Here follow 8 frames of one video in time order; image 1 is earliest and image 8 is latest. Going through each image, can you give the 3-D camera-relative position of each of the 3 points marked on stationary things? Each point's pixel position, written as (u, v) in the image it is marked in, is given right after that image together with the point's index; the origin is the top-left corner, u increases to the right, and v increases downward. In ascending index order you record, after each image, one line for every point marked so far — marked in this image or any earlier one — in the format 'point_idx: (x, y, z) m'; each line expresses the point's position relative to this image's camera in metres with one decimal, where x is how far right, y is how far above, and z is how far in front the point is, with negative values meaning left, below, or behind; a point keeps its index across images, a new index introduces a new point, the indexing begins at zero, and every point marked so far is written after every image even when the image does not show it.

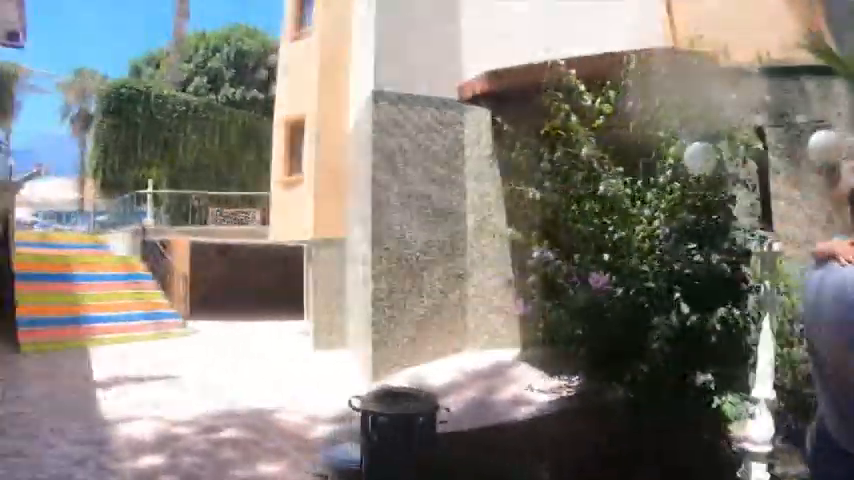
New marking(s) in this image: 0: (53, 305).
0: (-4.1, -0.7, +9.8) m
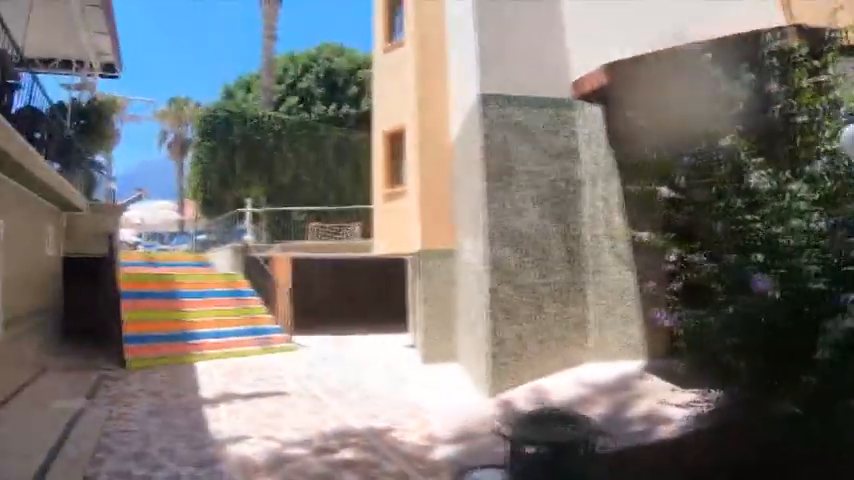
0: (-2.9, -0.9, +9.7) m
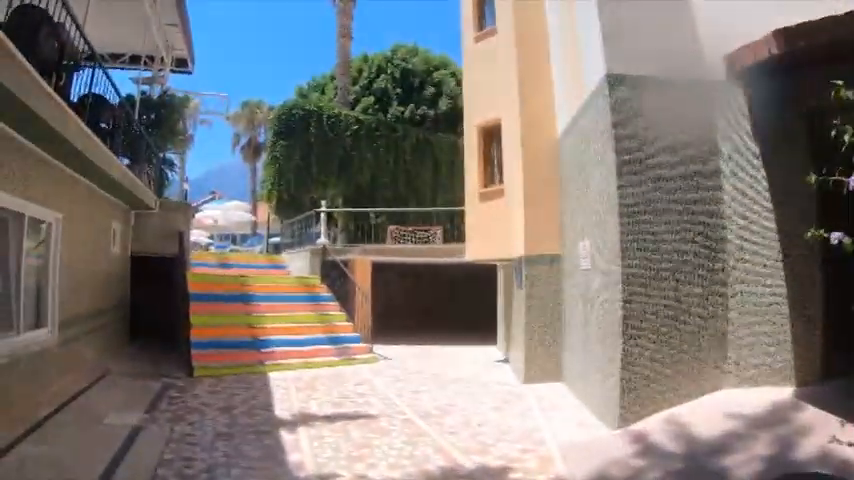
0: (-1.9, -0.9, +8.7) m
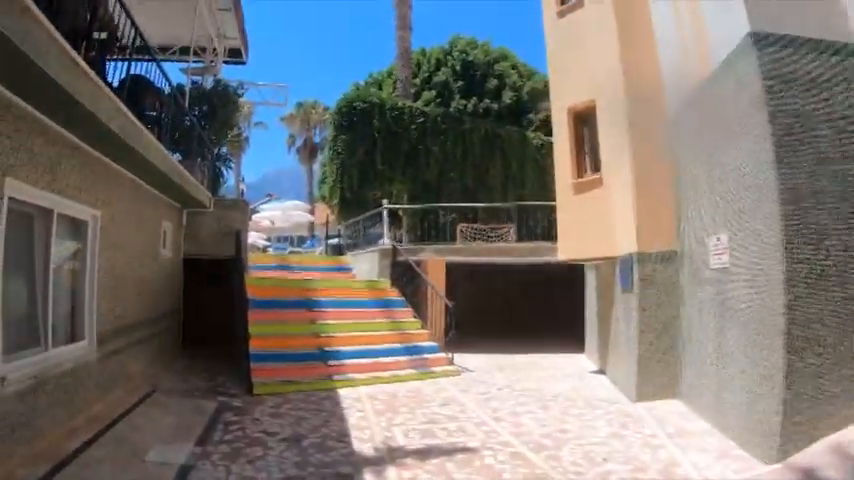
0: (-1.1, -0.8, +7.7) m
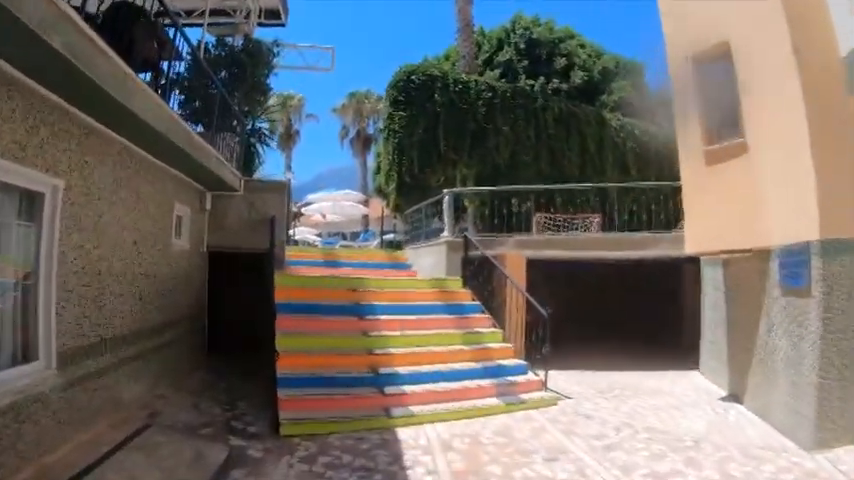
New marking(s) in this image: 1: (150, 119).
0: (-0.6, -0.8, +5.8) m
1: (-1.6, +0.7, +5.2) m
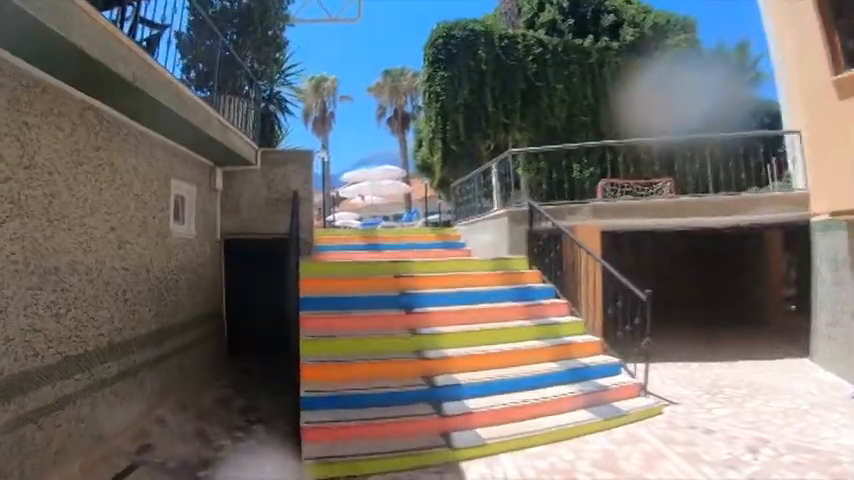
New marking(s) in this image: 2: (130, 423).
0: (-0.2, -0.6, +4.5) m
1: (-1.4, +0.8, +3.9) m
2: (-1.5, -0.9, +4.6) m
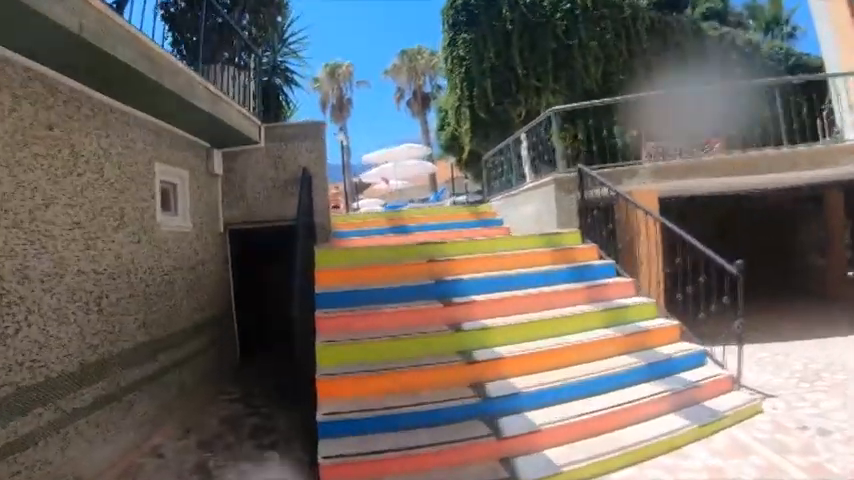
0: (0.0, -0.5, +3.6) m
1: (-1.3, +0.8, +3.0) m
2: (-1.3, -0.9, +3.8) m
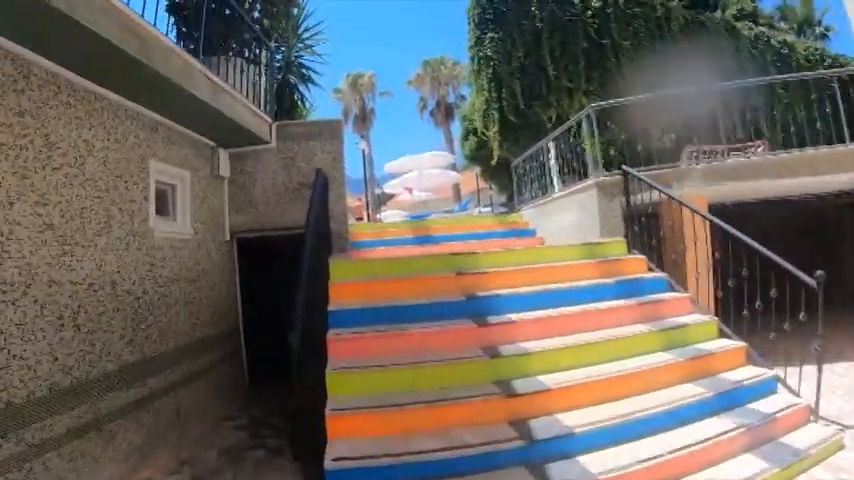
0: (+0.1, -0.6, +3.1) m
1: (-1.2, +0.8, +2.5) m
2: (-1.2, -0.9, +3.2) m
